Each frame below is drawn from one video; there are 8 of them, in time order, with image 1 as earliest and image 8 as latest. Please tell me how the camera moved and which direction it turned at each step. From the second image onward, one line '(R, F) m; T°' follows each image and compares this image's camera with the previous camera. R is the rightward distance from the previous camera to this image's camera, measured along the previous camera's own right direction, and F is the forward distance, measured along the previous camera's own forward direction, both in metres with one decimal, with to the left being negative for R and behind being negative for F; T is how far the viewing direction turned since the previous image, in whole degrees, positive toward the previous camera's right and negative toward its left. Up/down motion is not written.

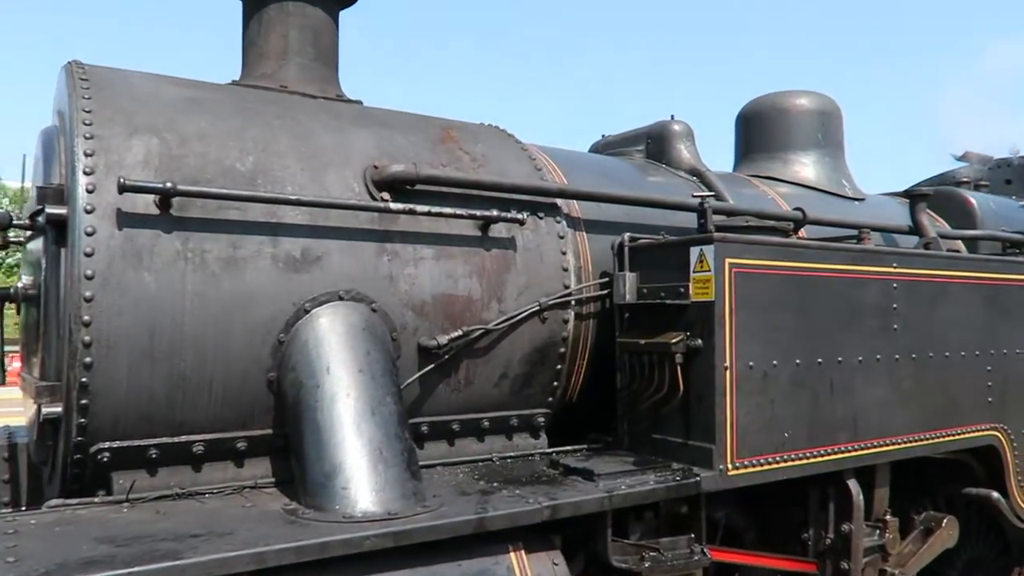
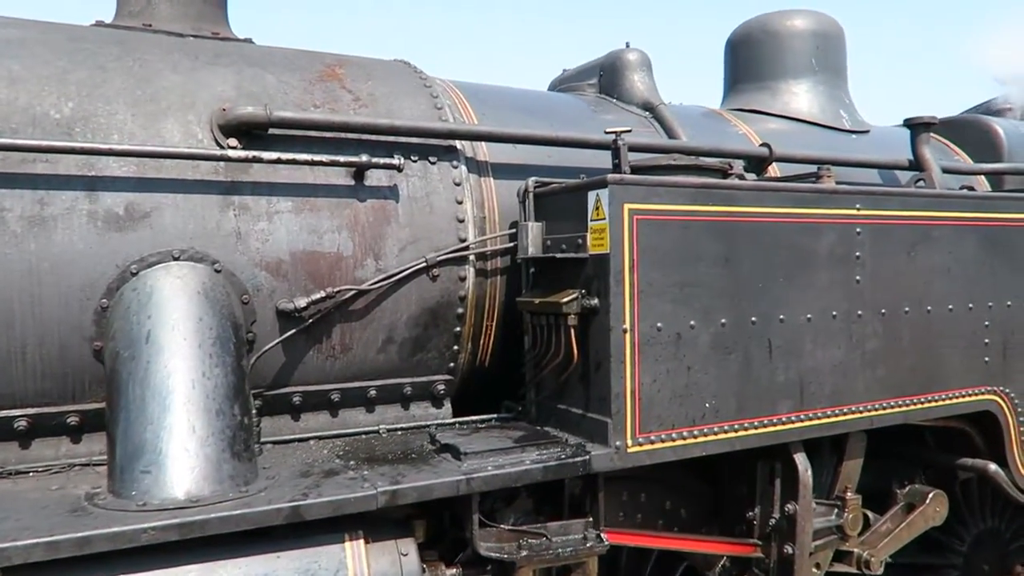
(+0.8, +0.4) m; -5°
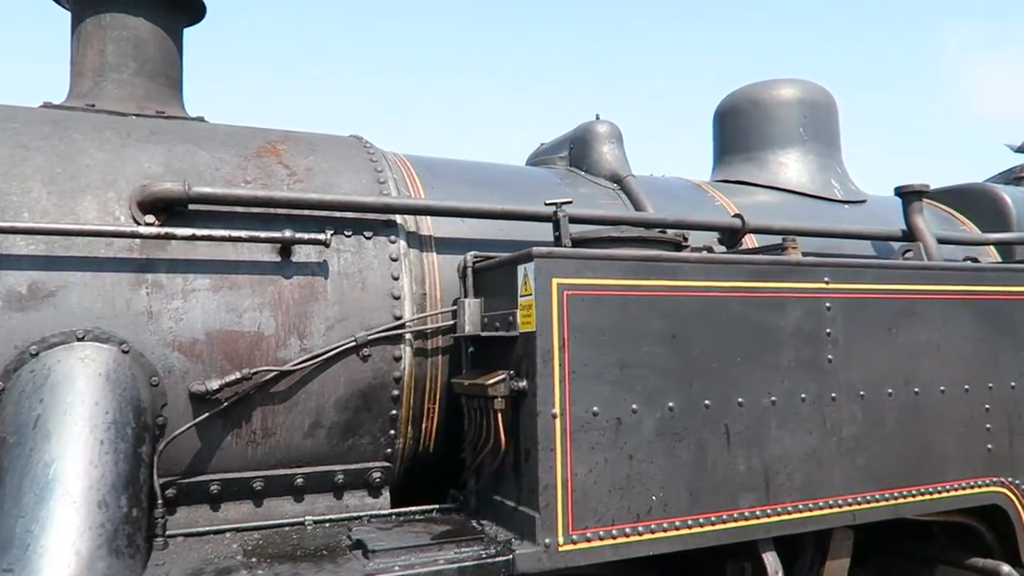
(+0.4, +0.2) m; -3°
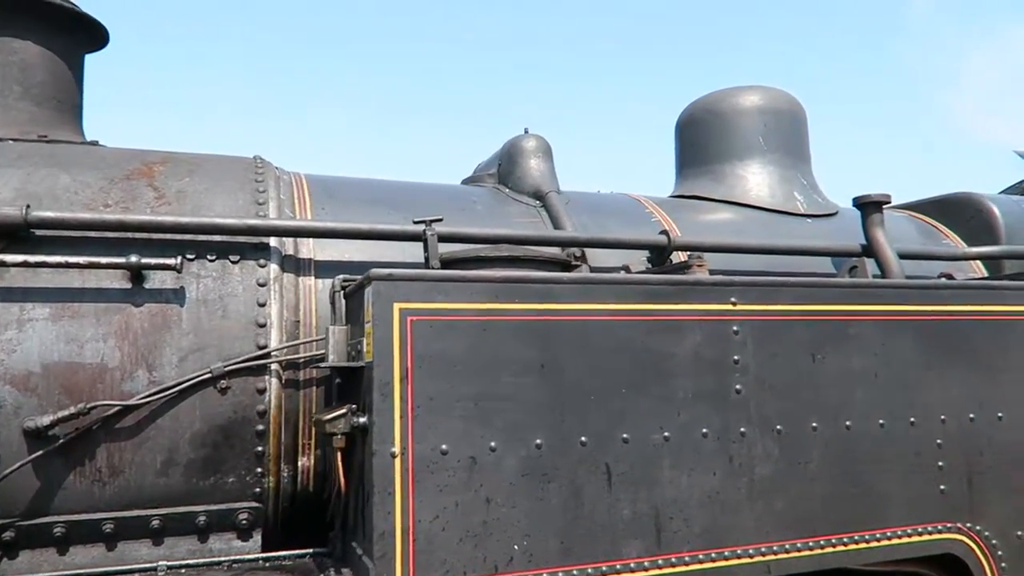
(+0.7, +0.3) m; -4°
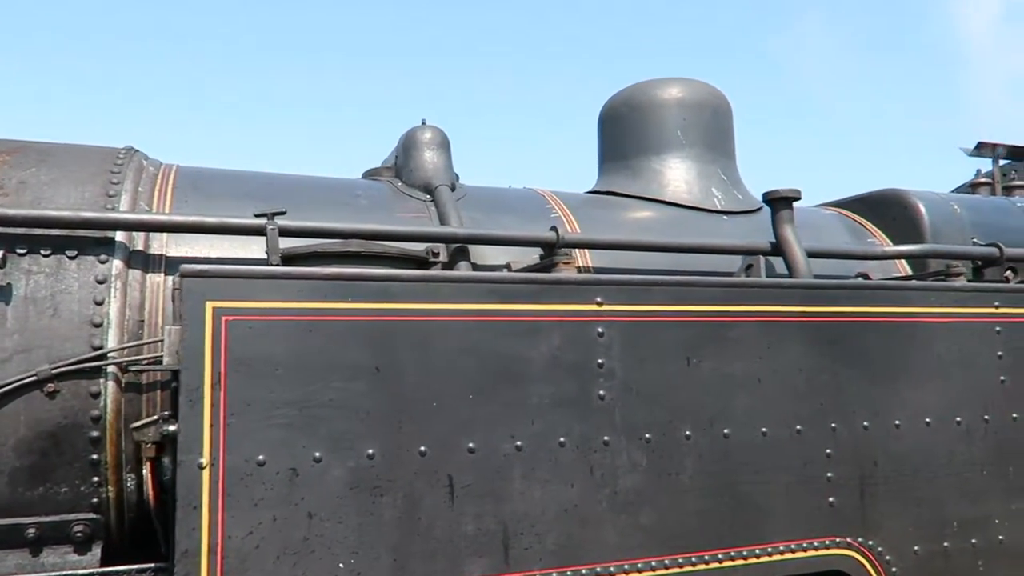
(+0.5, +0.2) m; 0°
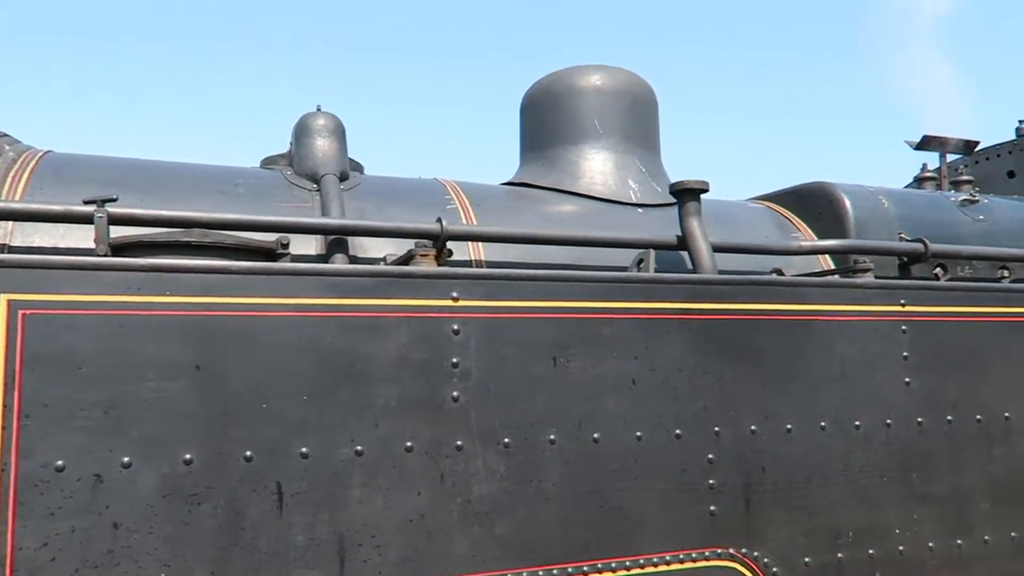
(+0.5, +0.2) m; 0°
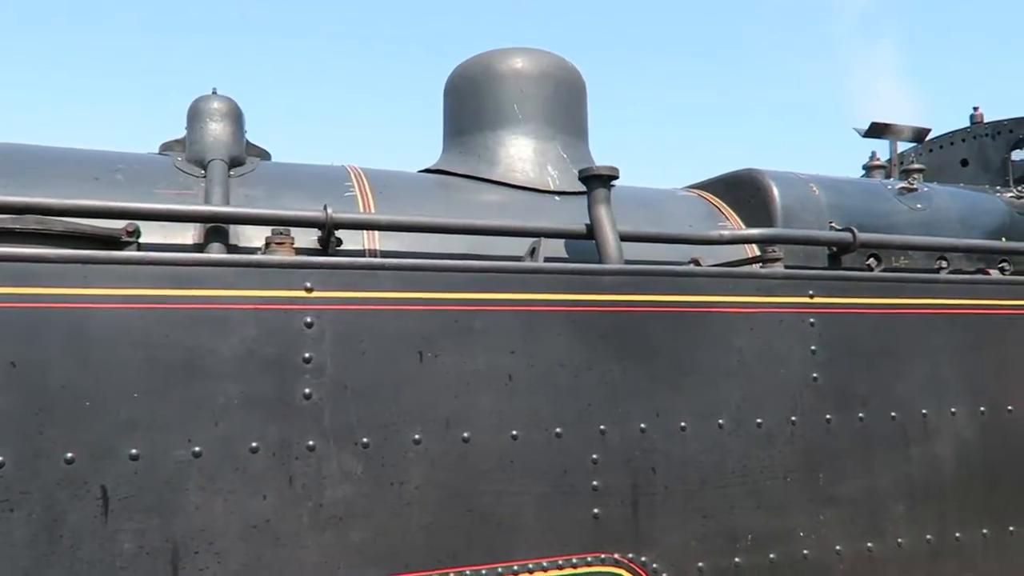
(+0.4, +0.2) m; 0°
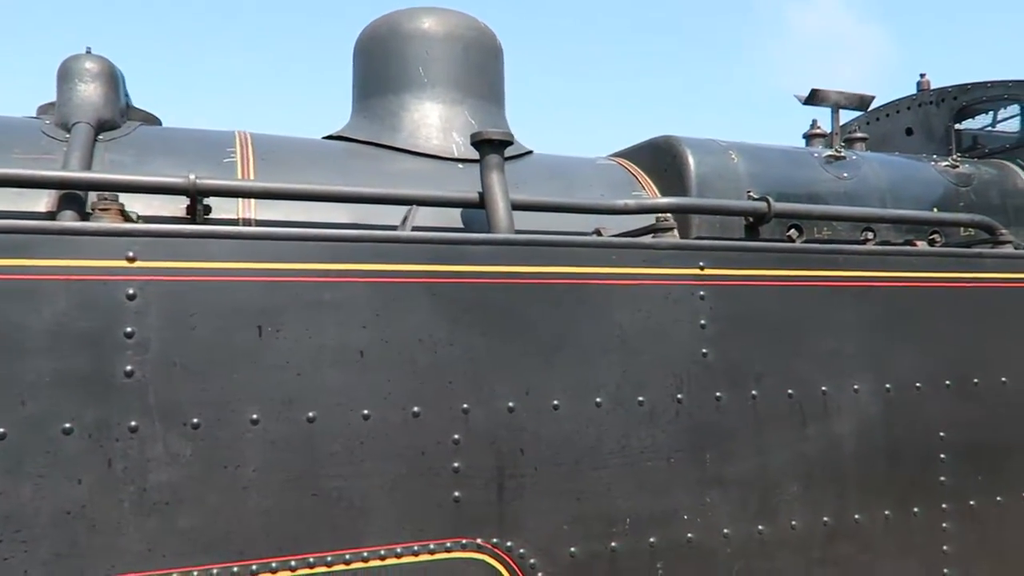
(+0.4, +0.2) m; 0°
